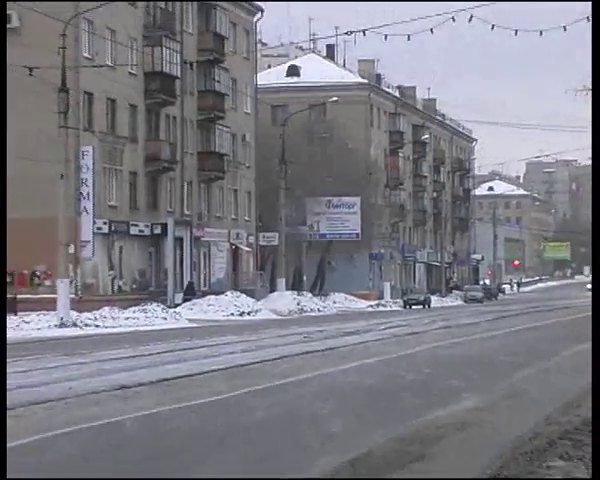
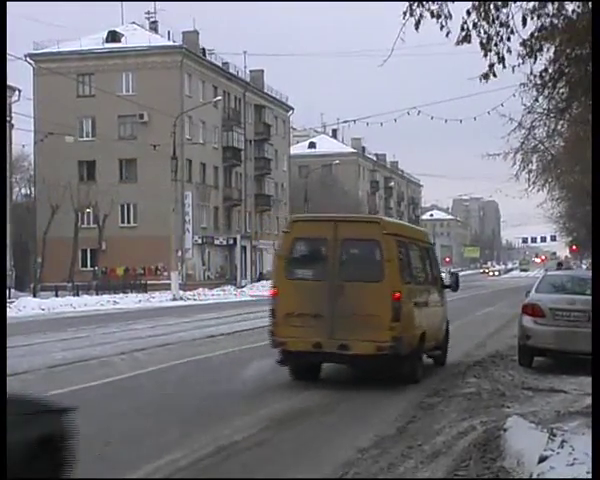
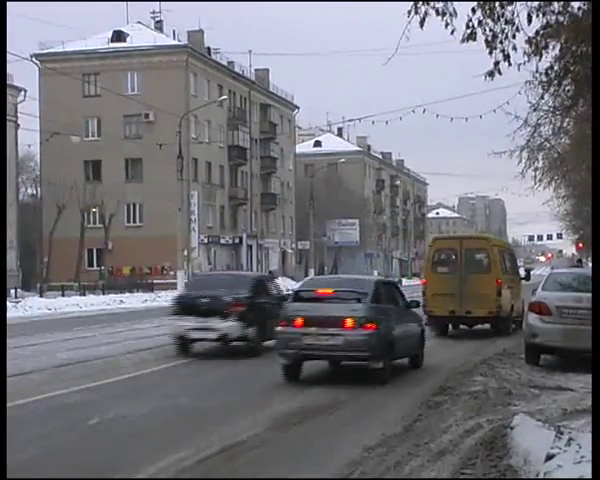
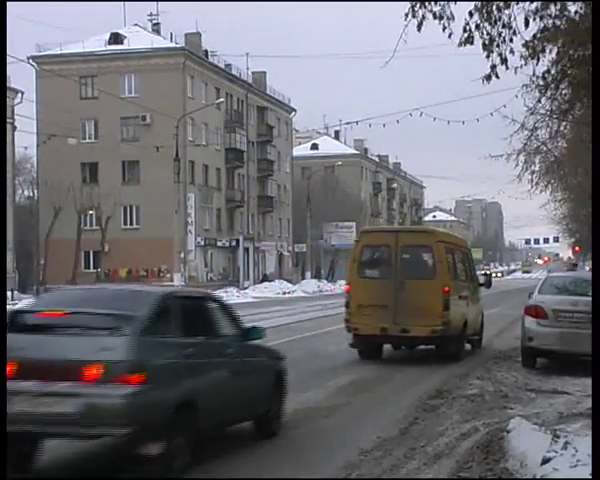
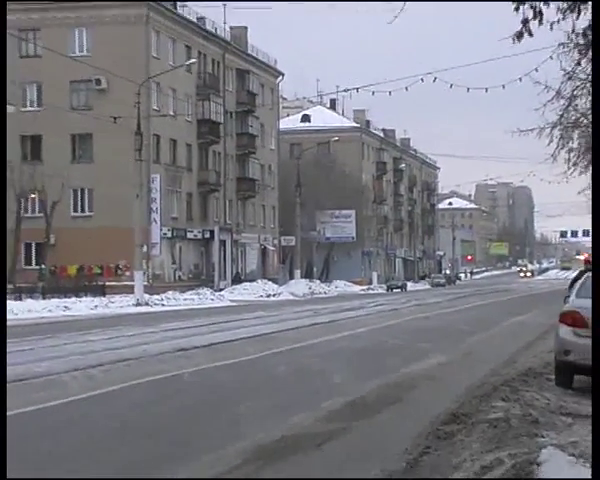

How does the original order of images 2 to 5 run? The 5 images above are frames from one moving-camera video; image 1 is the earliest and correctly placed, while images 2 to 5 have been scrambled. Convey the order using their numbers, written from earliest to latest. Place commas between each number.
5, 2, 4, 3
